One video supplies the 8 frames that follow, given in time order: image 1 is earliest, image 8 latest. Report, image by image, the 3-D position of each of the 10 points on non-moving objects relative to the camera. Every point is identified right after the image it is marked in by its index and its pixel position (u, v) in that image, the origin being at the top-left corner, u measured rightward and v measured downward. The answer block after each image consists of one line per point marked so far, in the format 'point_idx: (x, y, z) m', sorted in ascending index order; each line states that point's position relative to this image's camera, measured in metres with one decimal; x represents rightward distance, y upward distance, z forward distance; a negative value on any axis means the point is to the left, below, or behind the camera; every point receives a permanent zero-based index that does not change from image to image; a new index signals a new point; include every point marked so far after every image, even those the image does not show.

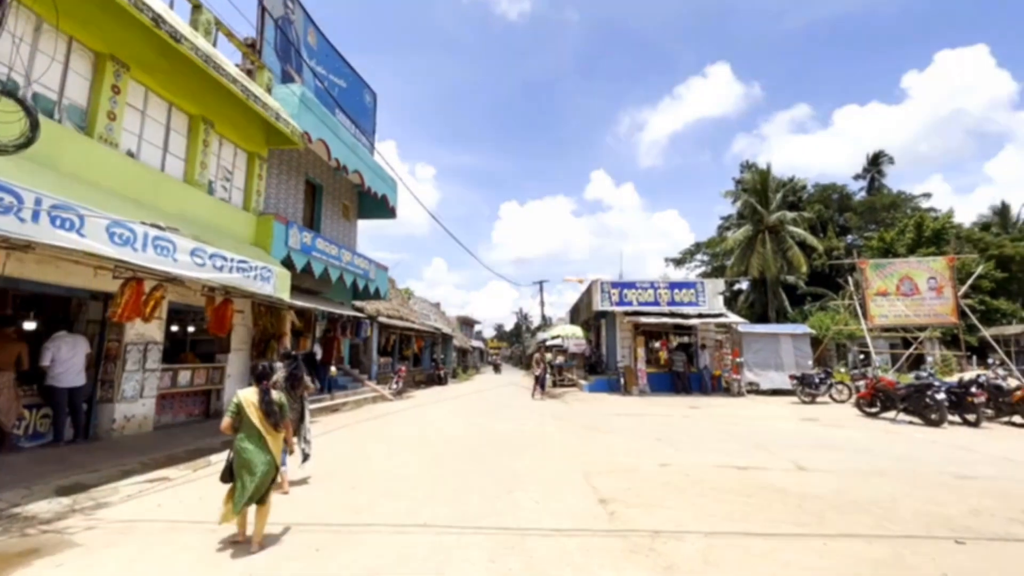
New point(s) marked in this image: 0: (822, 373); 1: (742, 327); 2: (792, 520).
0: (+10.5, -2.9, +16.3) m
1: (+9.2, -1.6, +19.2) m
2: (+2.9, -2.5, +5.1) m
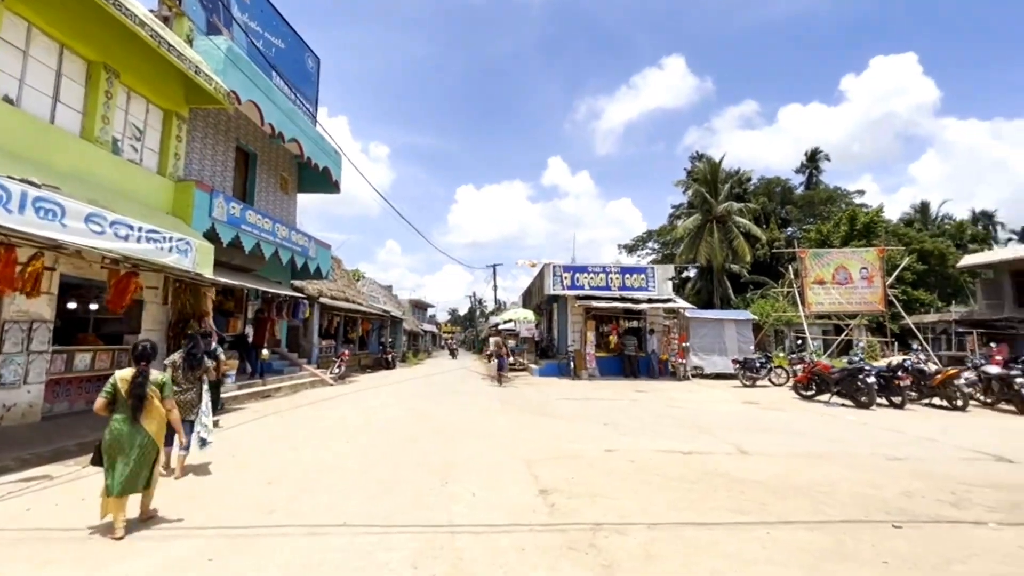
0: (+8.8, -2.4, +16.8) m
1: (+7.2, -1.0, +19.5) m
2: (+2.3, -2.3, +4.9) m
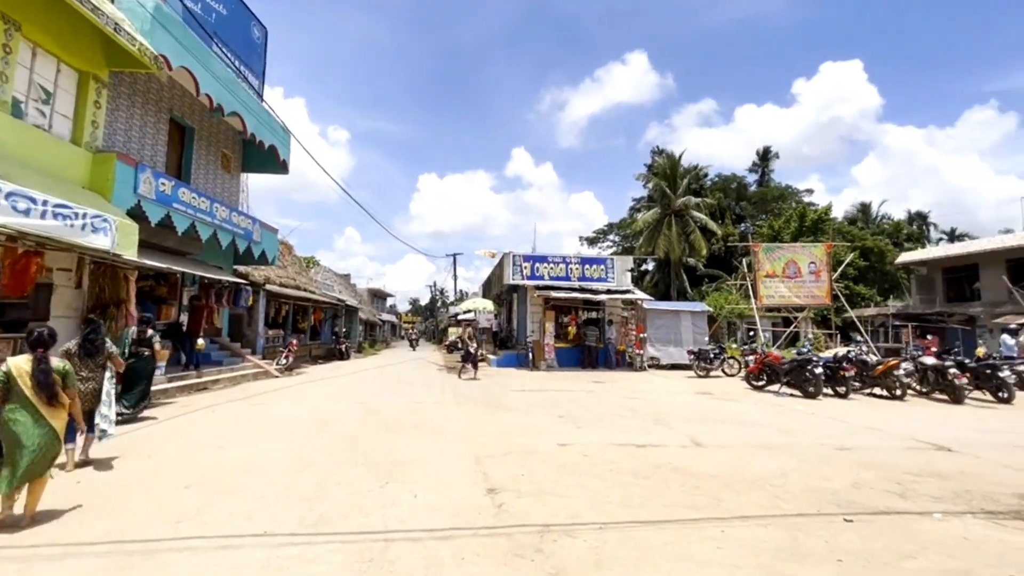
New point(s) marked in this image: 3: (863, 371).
0: (+7.3, -2.2, +17.0) m
1: (+5.5, -0.6, +19.6) m
2: (+1.7, -2.1, +4.7) m
3: (+9.4, -2.2, +12.9) m
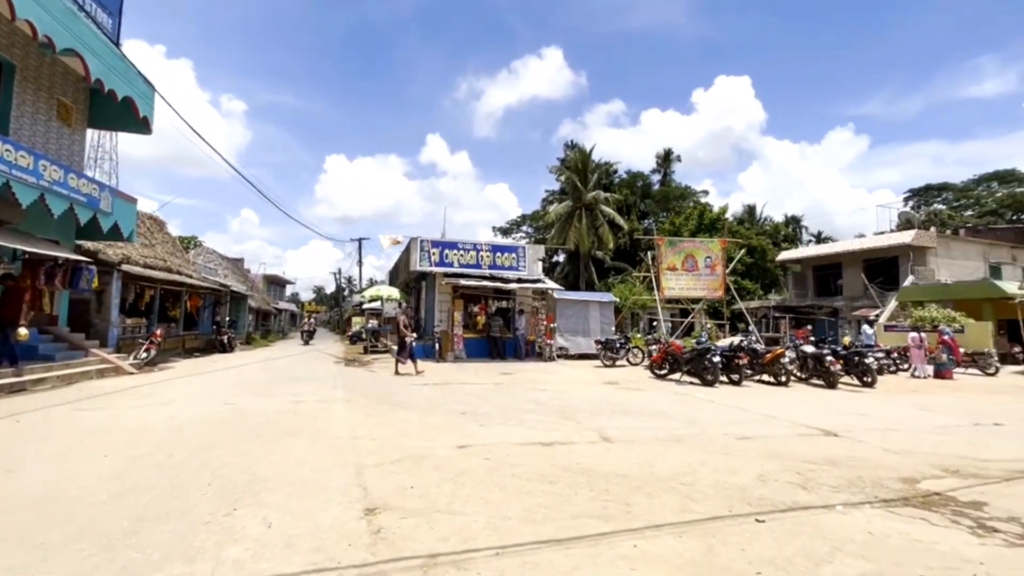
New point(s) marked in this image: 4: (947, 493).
0: (+4.0, -1.8, +17.3) m
1: (+1.8, -0.2, +19.5) m
2: (+0.7, -2.0, +4.2) m
3: (+6.9, -2.0, +13.6) m
4: (+4.7, -2.2, +5.1) m
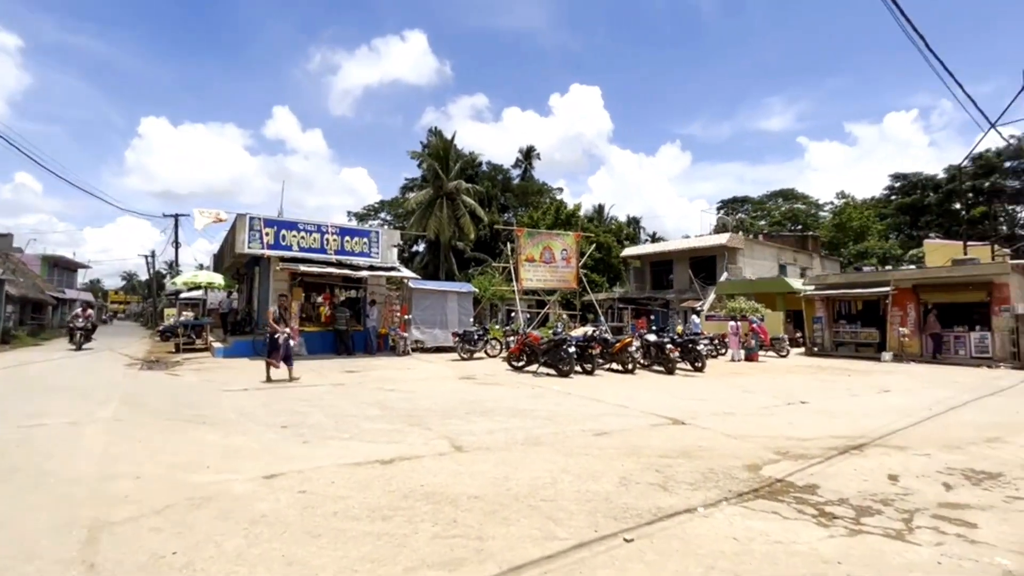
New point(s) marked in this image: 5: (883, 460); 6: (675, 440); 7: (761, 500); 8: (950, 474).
0: (-1.1, -1.5, +16.7) m
1: (-3.8, +0.2, +18.2) m
2: (-0.5, -1.8, +3.2) m
3: (+2.7, -1.8, +14.0) m
4: (+3.0, -2.1, +5.3) m
5: (+4.6, -2.1, +6.0) m
6: (+2.2, -2.0, +6.4) m
7: (+2.4, -2.1, +4.6) m
8: (+5.0, -2.1, +5.5) m
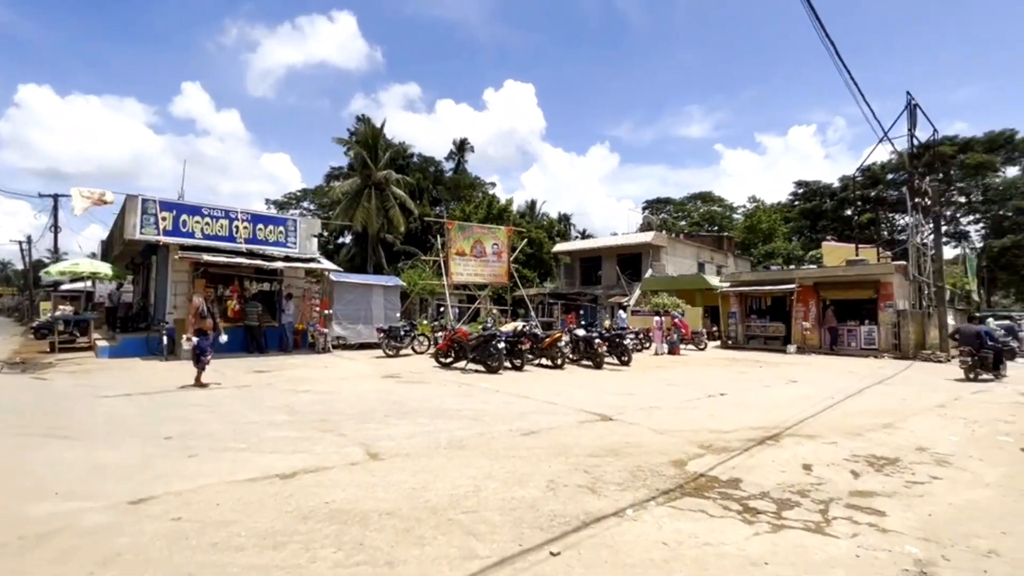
0: (-3.5, -1.2, +16.0) m
1: (-6.3, +0.4, +17.1) m
2: (-1.0, -1.8, +2.8) m
3: (+0.7, -1.6, +13.8) m
4: (+2.2, -2.0, +5.3) m
5: (+3.7, -2.1, +6.2) m
6: (+1.2, -2.0, +6.3) m
7: (+1.7, -2.0, +4.5) m
8: (+4.1, -2.1, +5.8) m
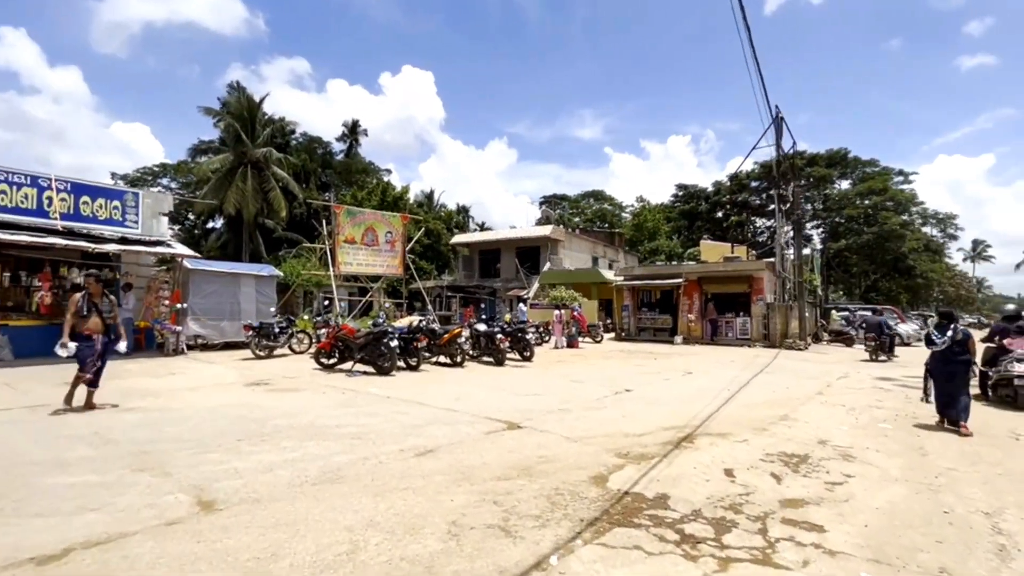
0: (-6.6, -1.0, +13.9) m
1: (-9.6, +0.8, +14.3) m
2: (-1.4, -1.7, +1.5) m
3: (-2.1, -1.4, +12.7) m
4: (+1.2, -1.9, +4.6) m
5: (+2.5, -2.0, +5.8) m
6: (0.0, -1.9, +5.4) m
7: (+0.8, -1.9, +3.8) m
8: (+3.0, -2.0, +5.5) m
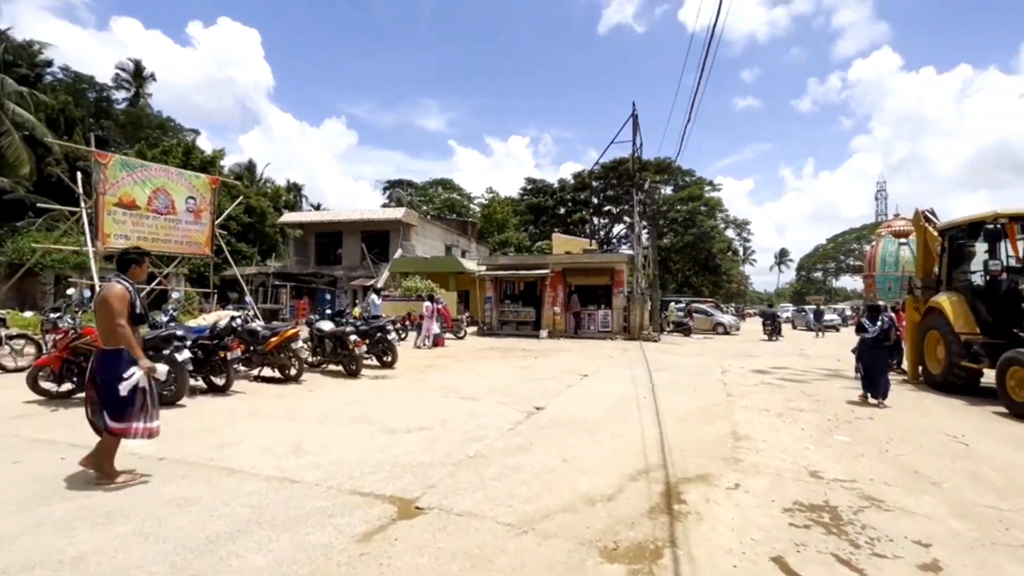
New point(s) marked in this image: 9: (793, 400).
0: (-9.5, -0.6, +8.6) m
1: (-12.4, +1.2, +8.0) m
2: (-0.5, -1.6, -1.5) m
3: (-4.8, -1.1, +8.9) m
4: (+0.9, -1.8, +2.3) m
5: (+1.7, -1.9, +3.9) m
6: (-0.5, -1.7, +2.7) m
7: (+0.8, -1.8, +1.4) m
8: (+2.3, -1.9, +3.7) m
9: (+5.1, -2.0, +8.7) m
